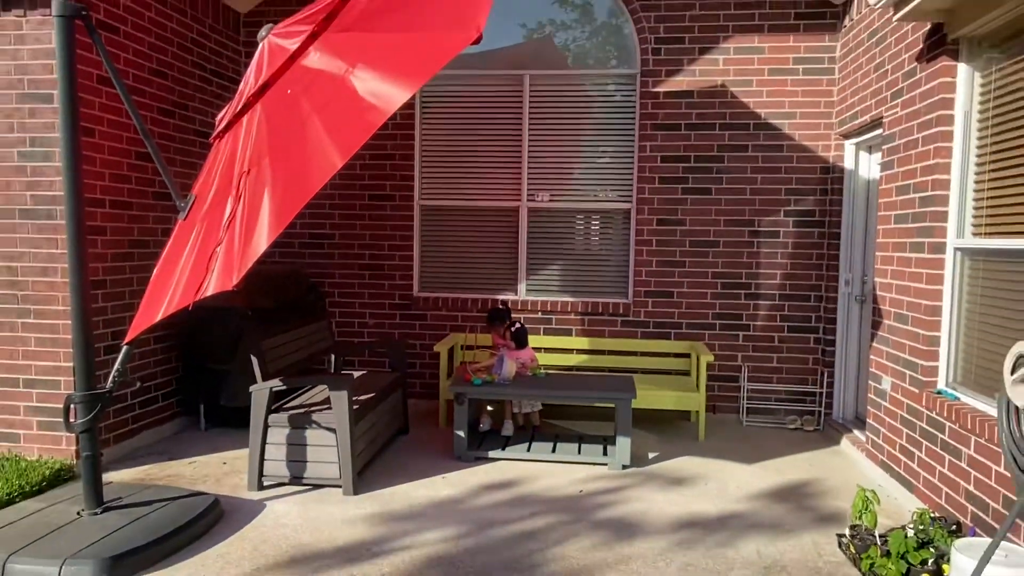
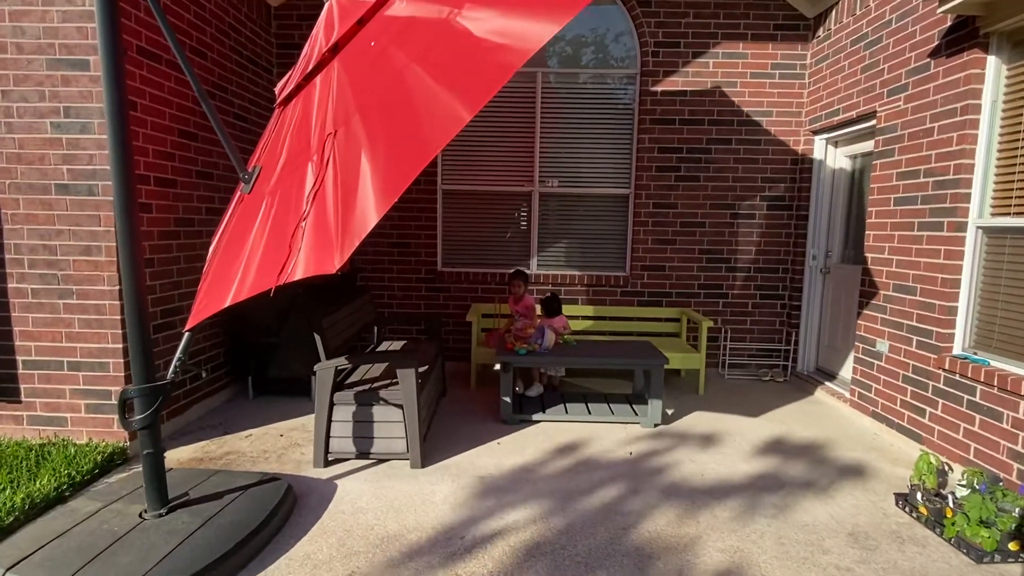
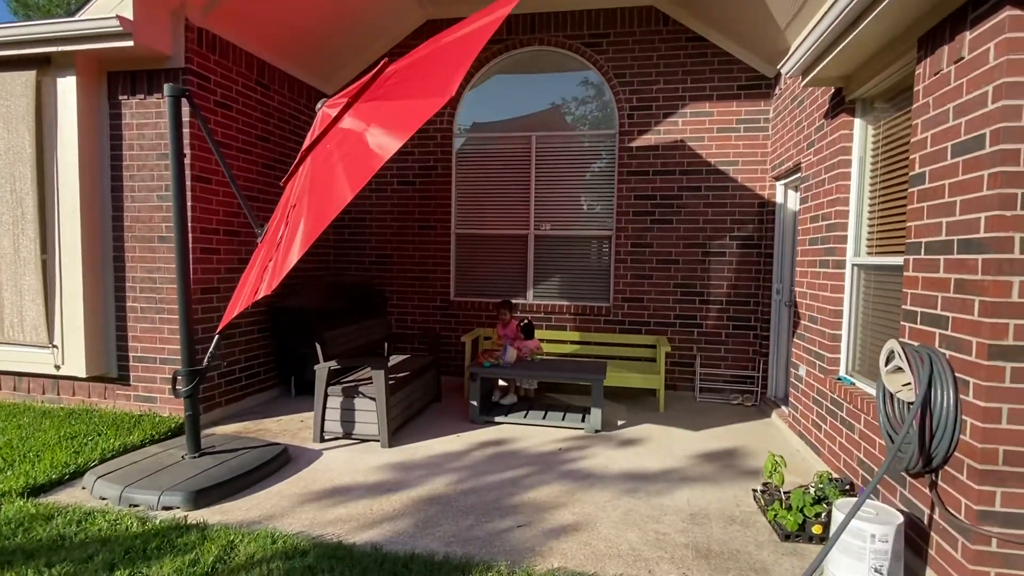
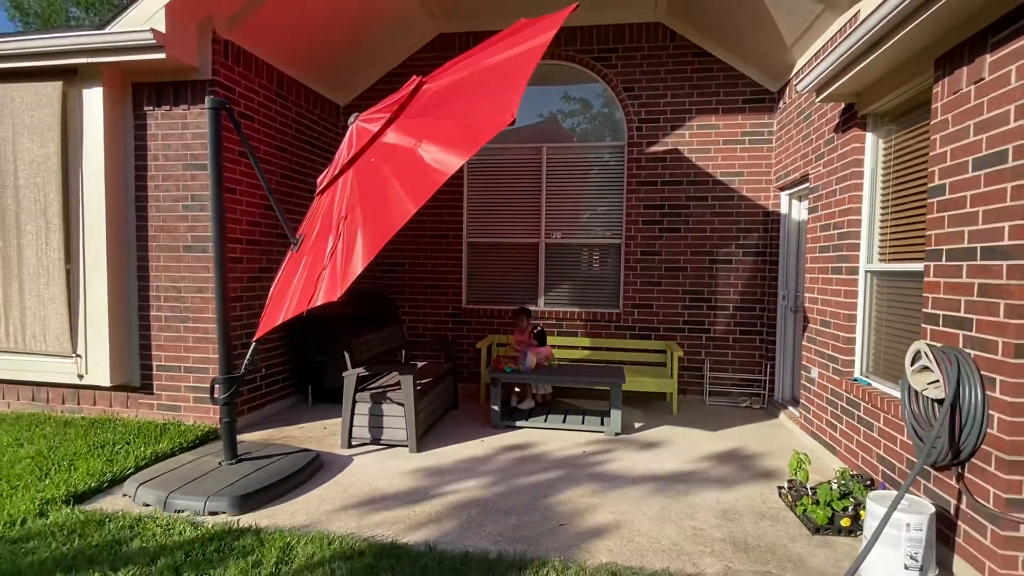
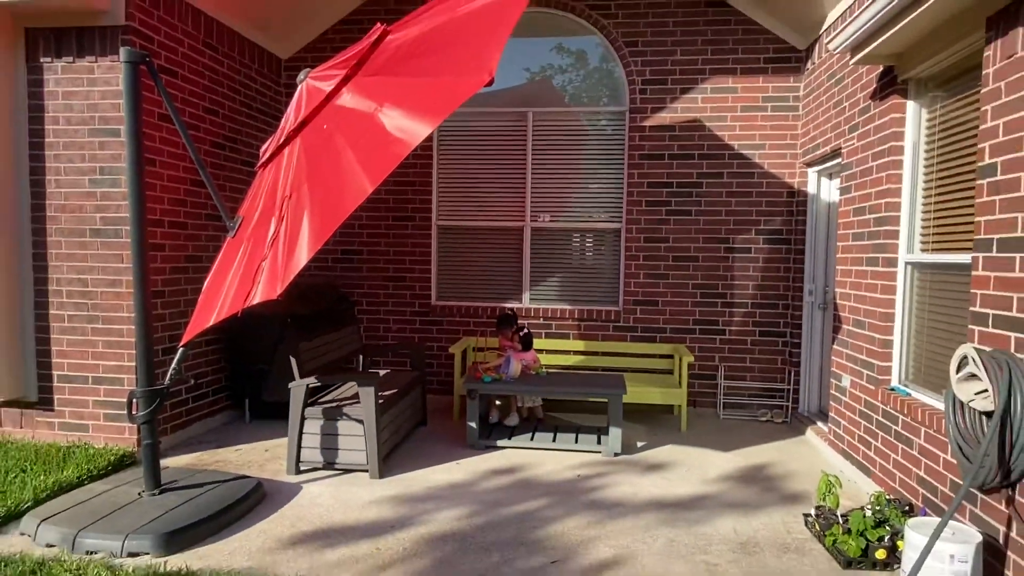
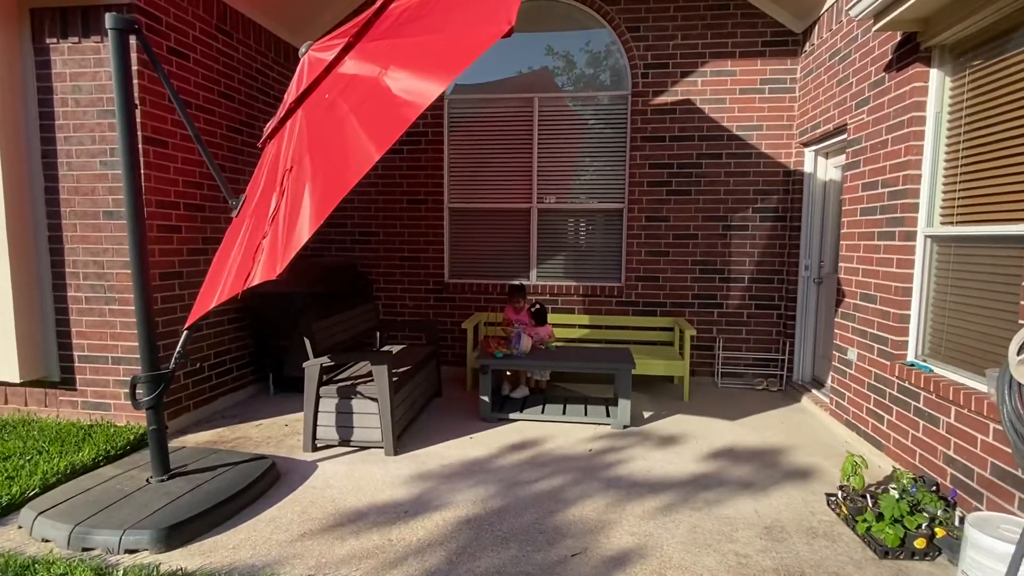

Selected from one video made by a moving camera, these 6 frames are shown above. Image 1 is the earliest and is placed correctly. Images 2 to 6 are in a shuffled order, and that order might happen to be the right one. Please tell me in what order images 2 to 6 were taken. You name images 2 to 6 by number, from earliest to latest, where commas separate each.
5, 4, 3, 6, 2
